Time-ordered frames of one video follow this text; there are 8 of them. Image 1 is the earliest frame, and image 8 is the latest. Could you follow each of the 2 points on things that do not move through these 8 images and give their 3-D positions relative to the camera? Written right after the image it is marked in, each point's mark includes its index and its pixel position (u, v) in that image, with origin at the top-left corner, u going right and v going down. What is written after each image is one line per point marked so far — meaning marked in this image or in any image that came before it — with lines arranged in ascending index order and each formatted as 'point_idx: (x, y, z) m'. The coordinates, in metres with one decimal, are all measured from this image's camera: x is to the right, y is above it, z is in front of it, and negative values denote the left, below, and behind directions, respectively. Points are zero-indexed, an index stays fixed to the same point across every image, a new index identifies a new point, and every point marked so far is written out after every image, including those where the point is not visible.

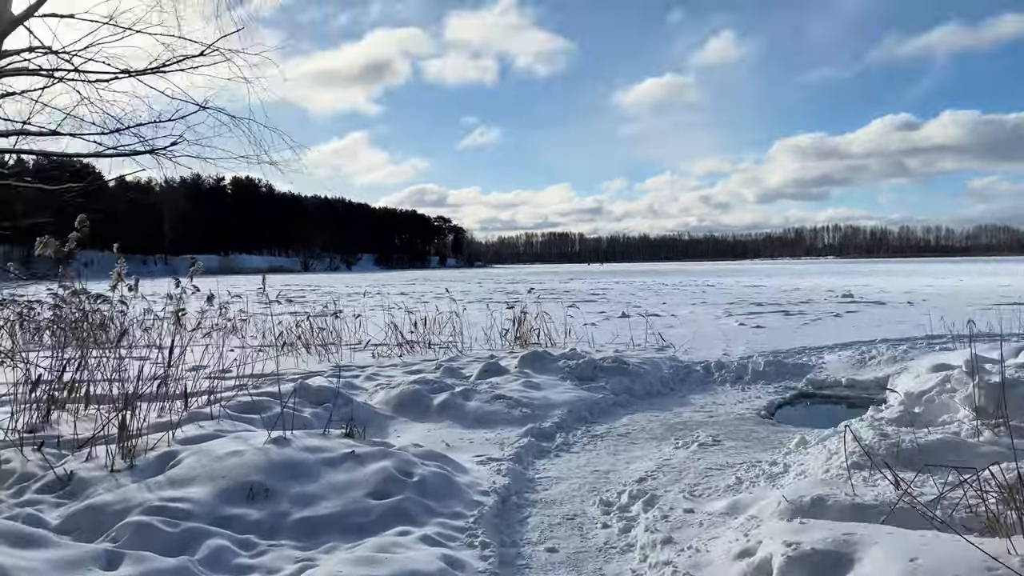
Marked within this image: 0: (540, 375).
0: (+0.2, -0.7, +6.5) m
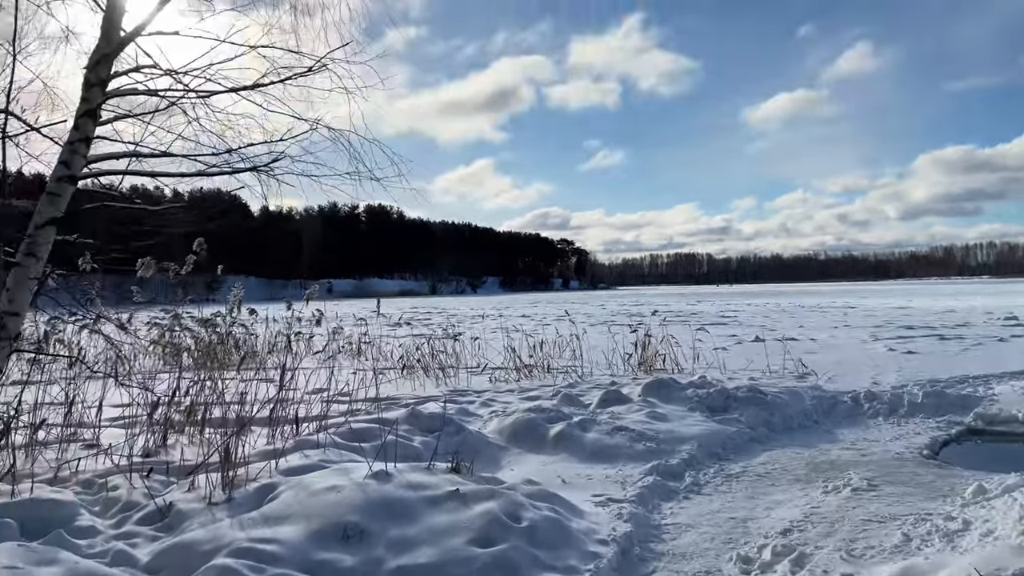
0: (+1.2, -0.9, +6.0) m
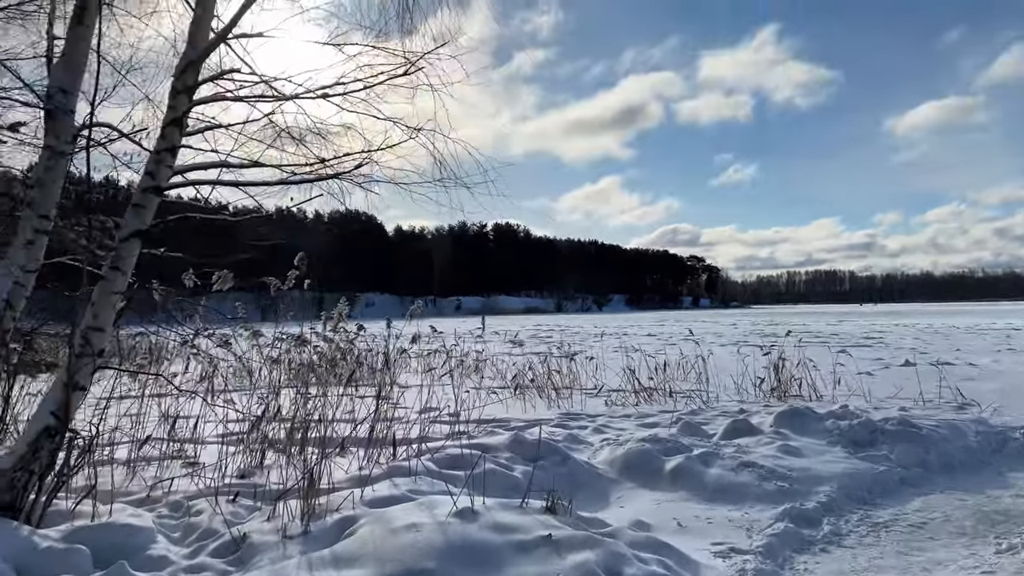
0: (+1.9, -1.0, +5.4) m
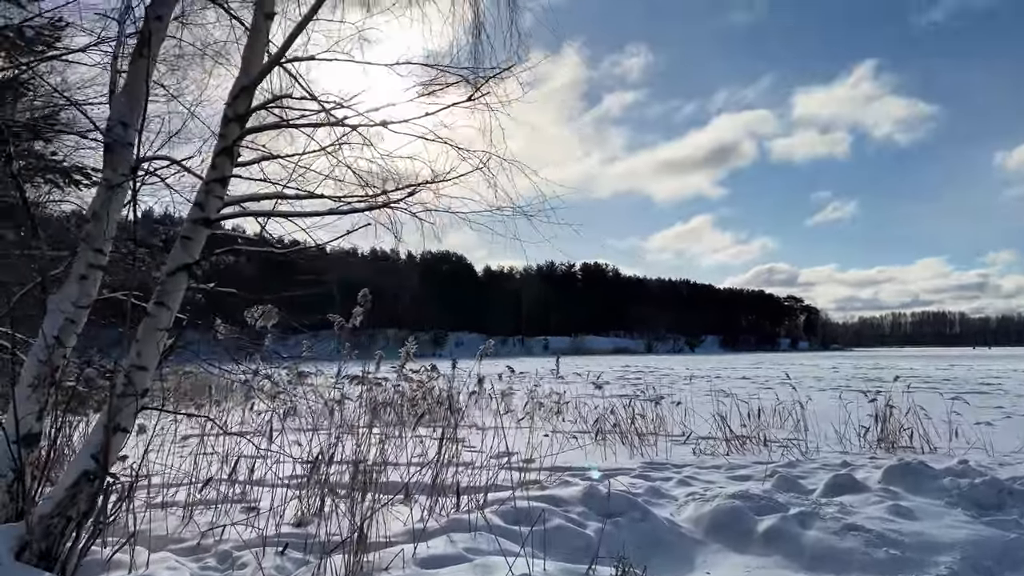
0: (+2.4, -1.2, +4.8) m
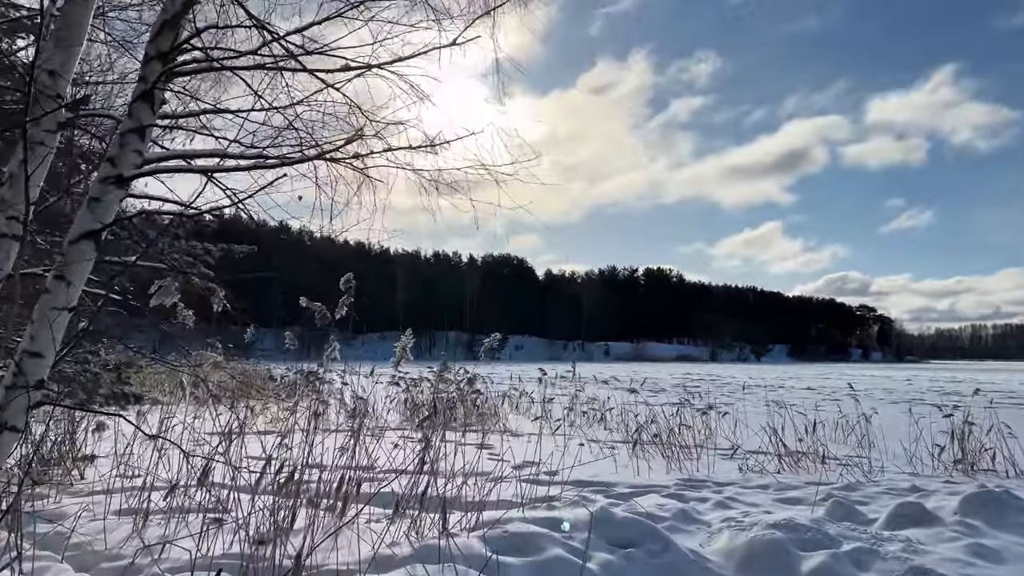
0: (+2.4, -1.2, +4.0) m
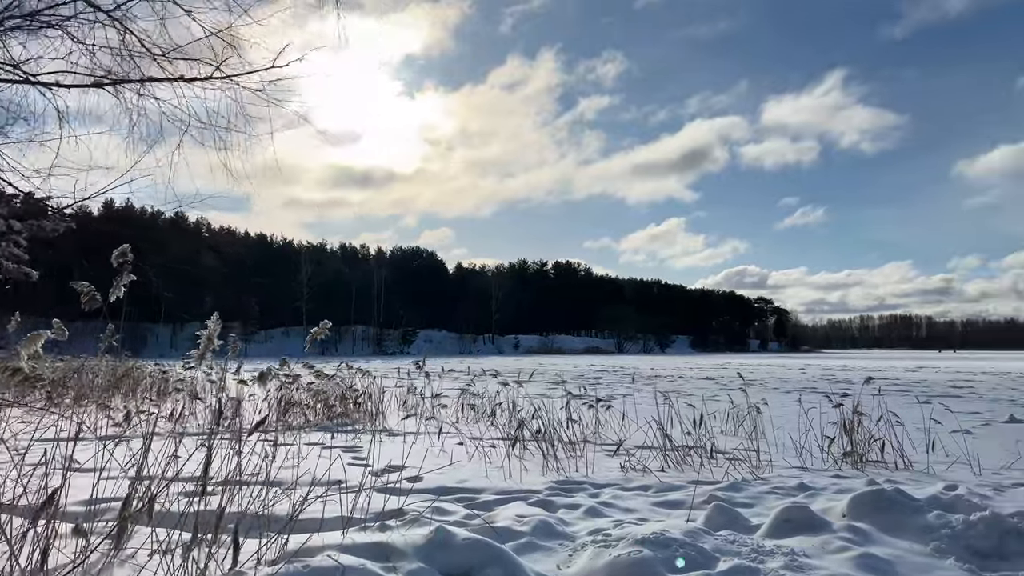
0: (+1.7, -1.1, +3.6) m
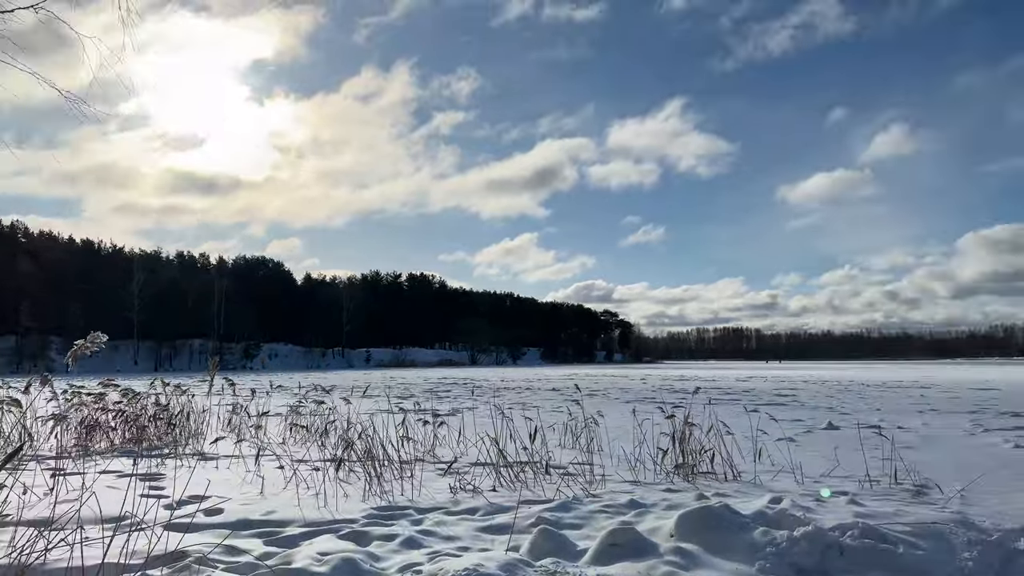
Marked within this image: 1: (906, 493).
0: (+0.9, -1.1, +3.4) m
1: (+2.6, -1.3, +5.1) m
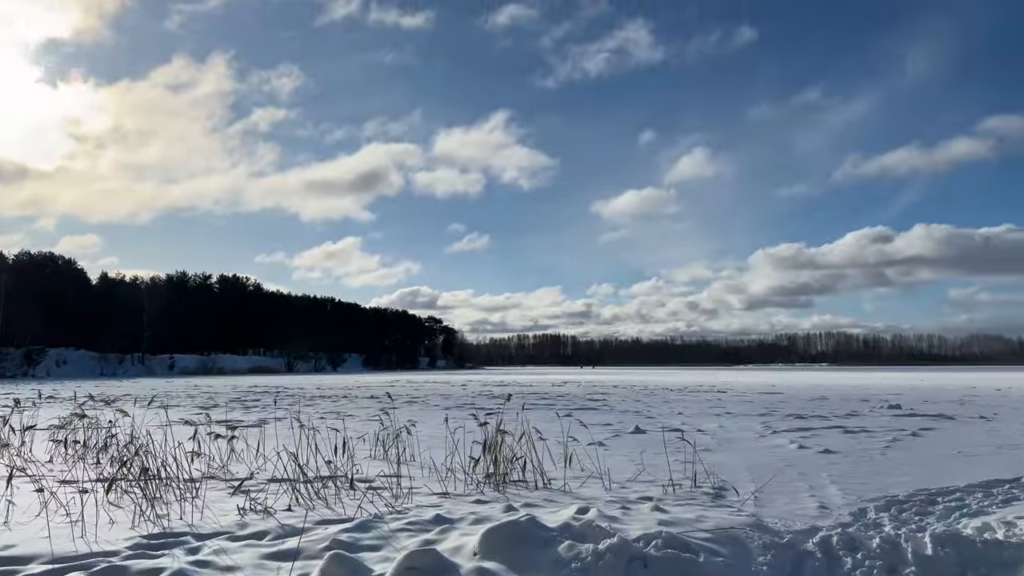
0: (0.0, -1.2, +3.2) m
1: (+1.3, -1.4, +5.2) m
